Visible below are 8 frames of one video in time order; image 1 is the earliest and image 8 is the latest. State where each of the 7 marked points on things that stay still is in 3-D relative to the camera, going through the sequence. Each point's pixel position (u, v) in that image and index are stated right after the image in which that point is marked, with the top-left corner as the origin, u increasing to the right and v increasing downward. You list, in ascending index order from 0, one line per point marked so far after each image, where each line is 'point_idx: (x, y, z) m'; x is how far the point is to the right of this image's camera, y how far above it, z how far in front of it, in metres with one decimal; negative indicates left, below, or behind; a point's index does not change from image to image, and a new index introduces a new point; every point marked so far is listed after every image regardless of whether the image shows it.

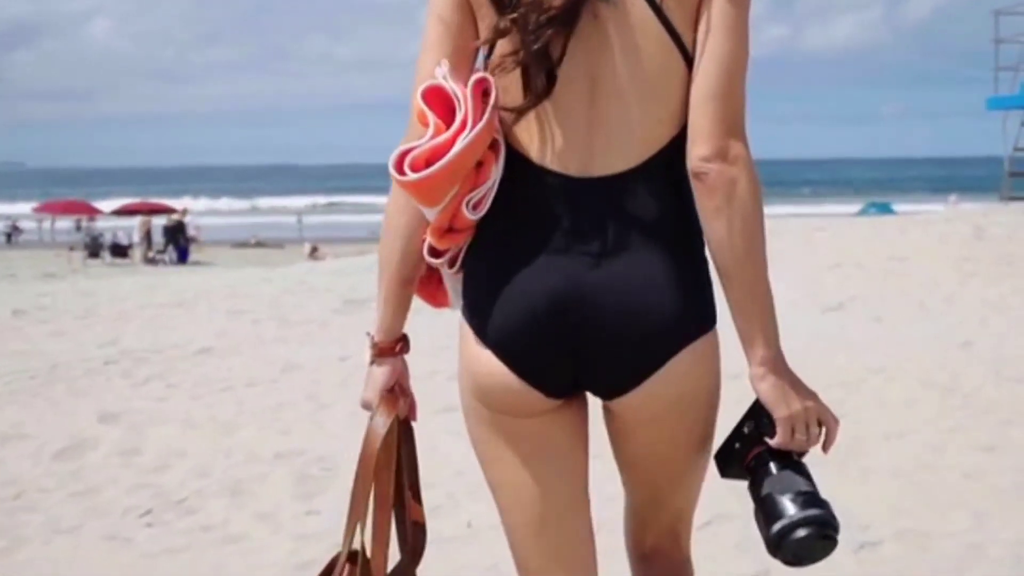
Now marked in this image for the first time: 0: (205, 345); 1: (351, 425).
0: (-2.6, -0.5, +11.2) m
1: (-0.9, -0.7, +7.4) m
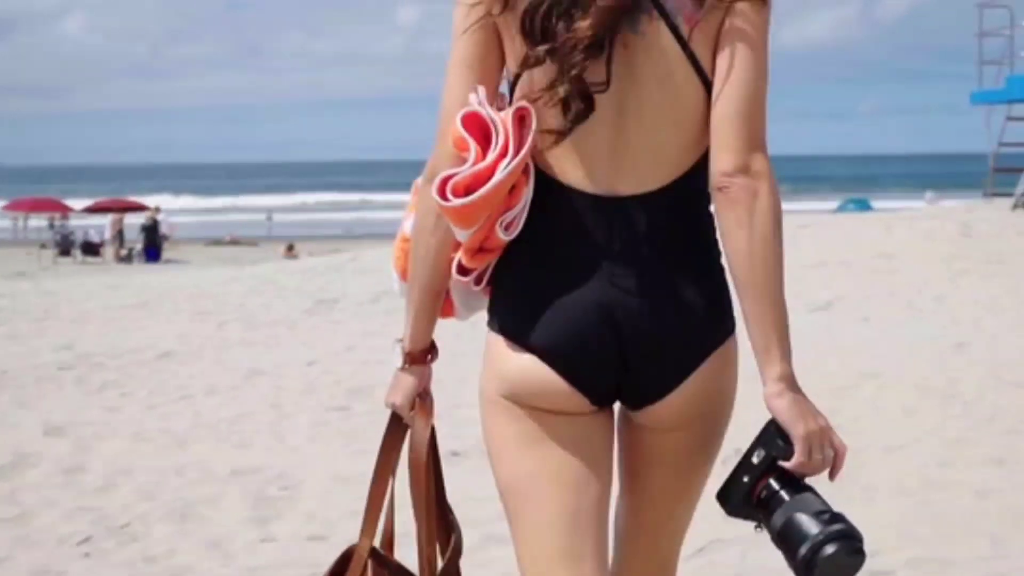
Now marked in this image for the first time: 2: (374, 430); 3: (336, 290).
0: (-2.7, -0.5, +10.7) m
1: (-1.0, -0.8, +6.9) m
2: (-0.7, -0.7, +7.1) m
3: (-1.9, 0.0, +15.0) m
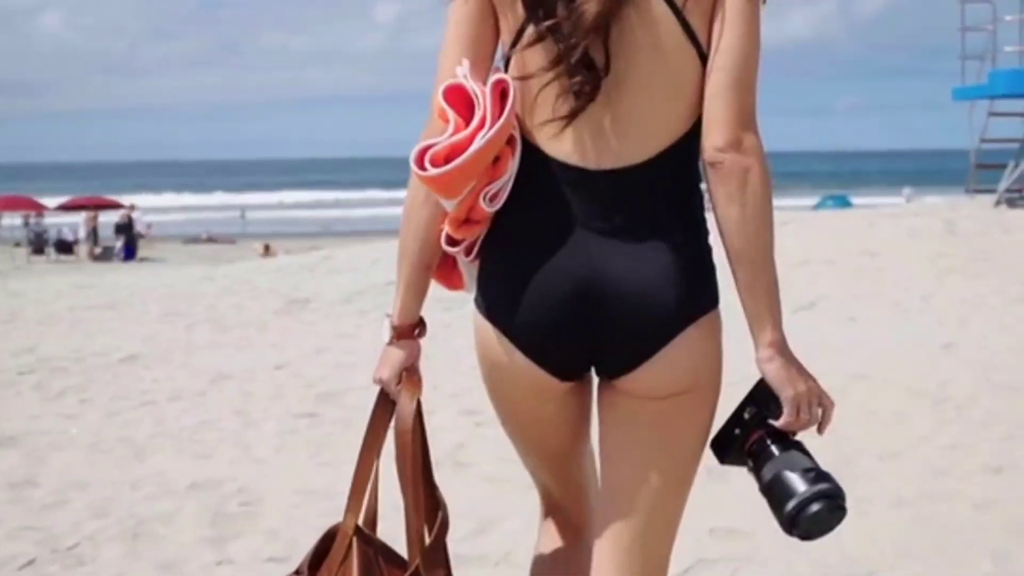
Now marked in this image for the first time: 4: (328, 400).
0: (-2.9, -0.5, +10.4) m
1: (-1.1, -0.8, +6.6) m
2: (-0.8, -0.7, +6.8) m
3: (-2.2, 0.0, +14.6) m
4: (-1.1, -0.7, +7.9) m
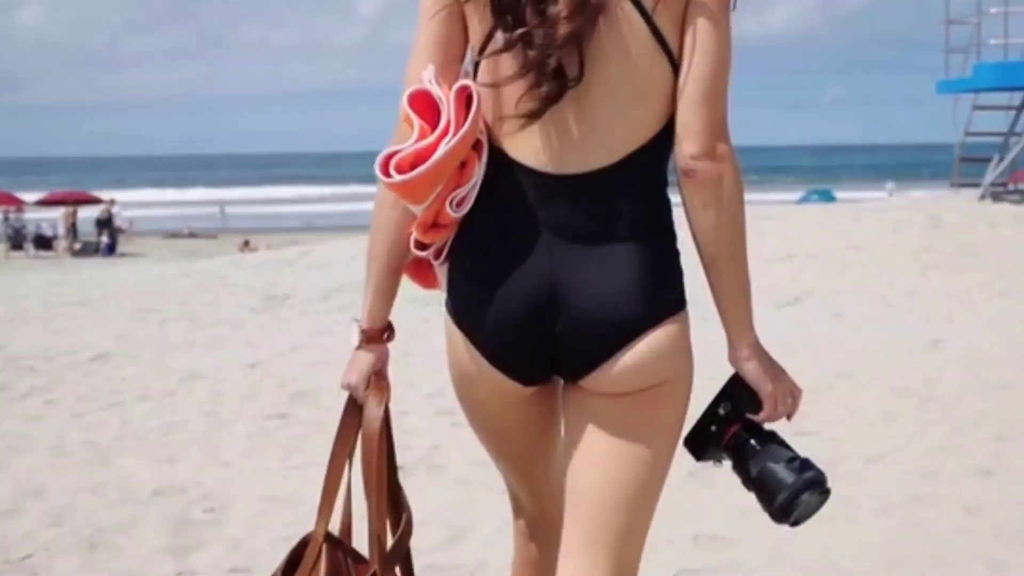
0: (-3.1, -0.5, +10.1) m
1: (-1.2, -0.8, +6.4) m
2: (-1.0, -0.7, +6.6) m
3: (-2.4, 0.0, +14.4) m
4: (-1.2, -0.6, +7.7) m
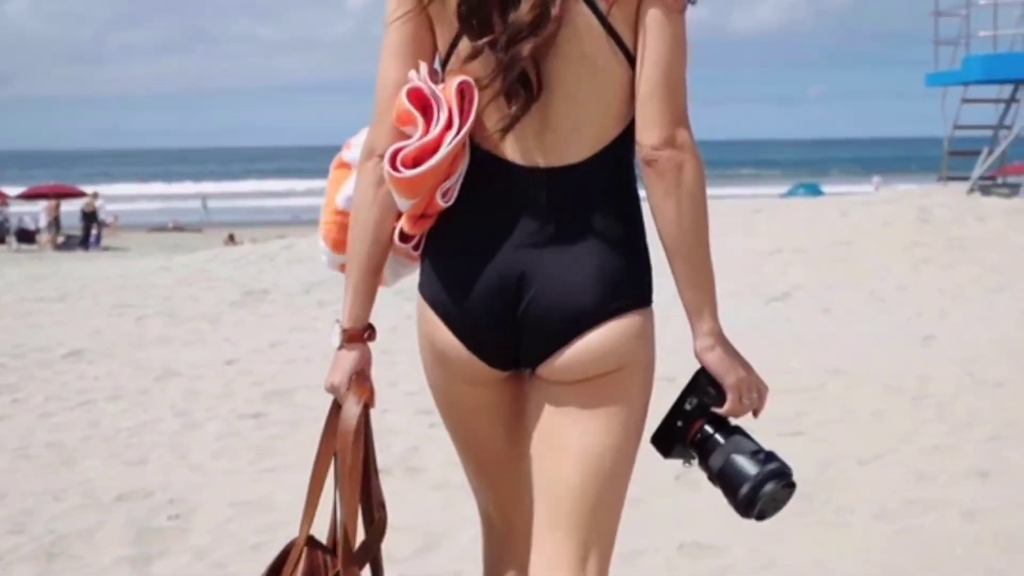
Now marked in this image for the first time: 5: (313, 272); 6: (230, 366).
0: (-3.2, -0.4, +9.9) m
1: (-1.3, -0.7, +6.2) m
2: (-1.0, -0.7, +6.4) m
3: (-2.5, +0.1, +14.2) m
4: (-1.3, -0.6, +7.5) m
5: (-2.2, +0.2, +14.7) m
6: (-1.8, -0.5, +8.8) m
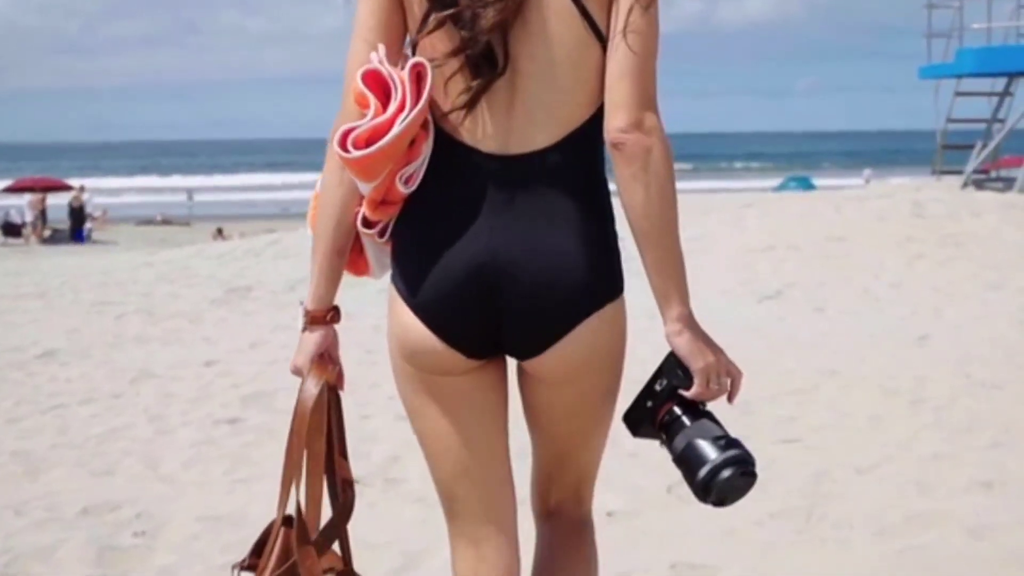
0: (-3.3, -0.4, +9.6) m
1: (-1.4, -0.7, +5.9) m
2: (-1.1, -0.7, +6.1) m
3: (-2.7, +0.1, +13.9) m
4: (-1.4, -0.6, +7.2) m
5: (-2.3, +0.2, +14.4) m
6: (-1.9, -0.5, +8.5) m
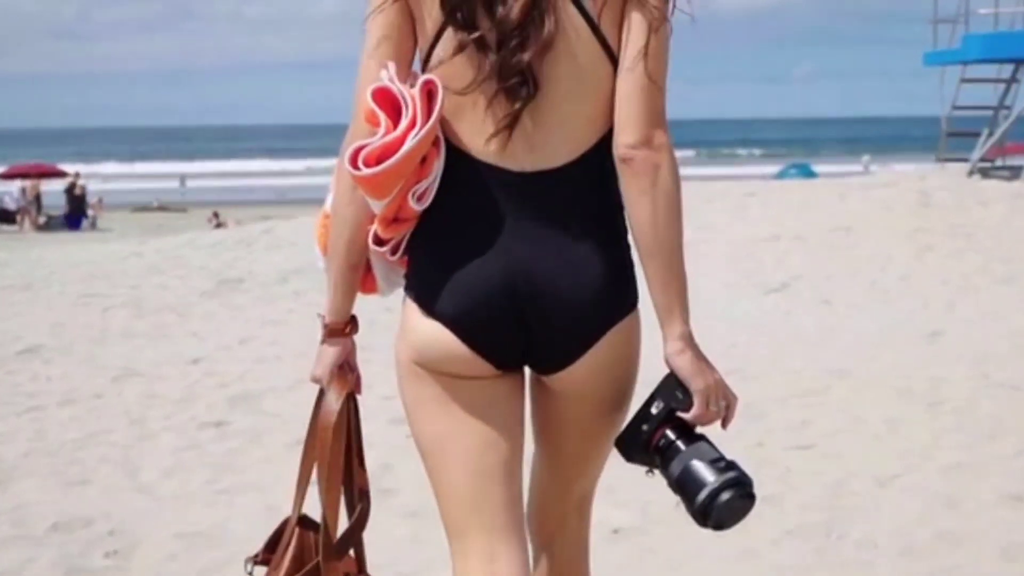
0: (-3.3, -0.4, +9.3) m
1: (-1.4, -0.7, +5.6) m
2: (-1.1, -0.7, +5.8) m
3: (-2.7, +0.2, +13.6) m
4: (-1.4, -0.6, +6.9) m
5: (-2.3, +0.3, +14.1) m
6: (-1.9, -0.5, +8.2) m
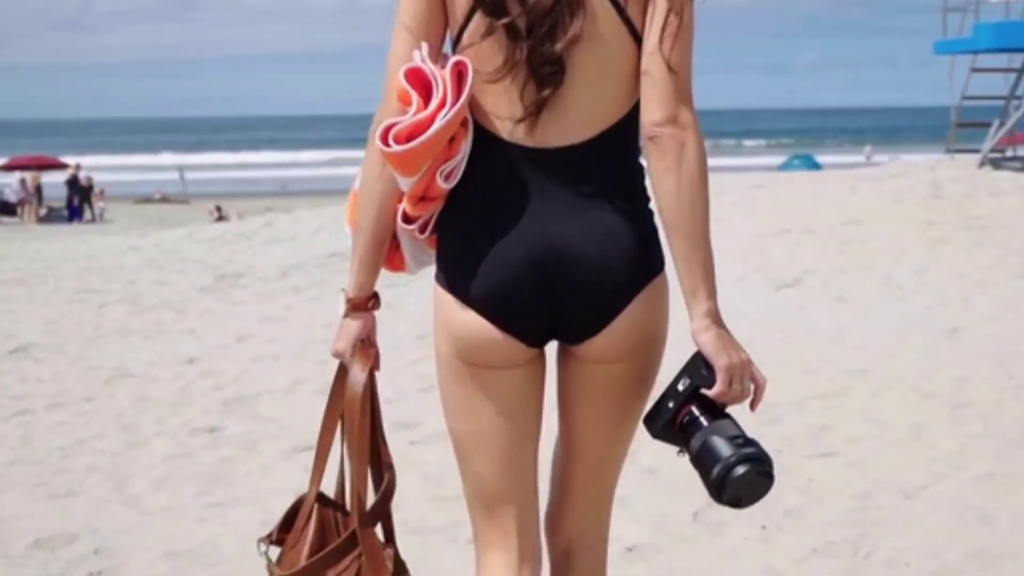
0: (-3.3, -0.4, +9.1) m
1: (-1.4, -0.7, +5.4) m
2: (-1.1, -0.7, +5.5) m
3: (-2.6, +0.2, +13.3) m
4: (-1.4, -0.6, +6.7) m
5: (-2.3, +0.4, +13.8) m
6: (-1.9, -0.5, +8.0) m
